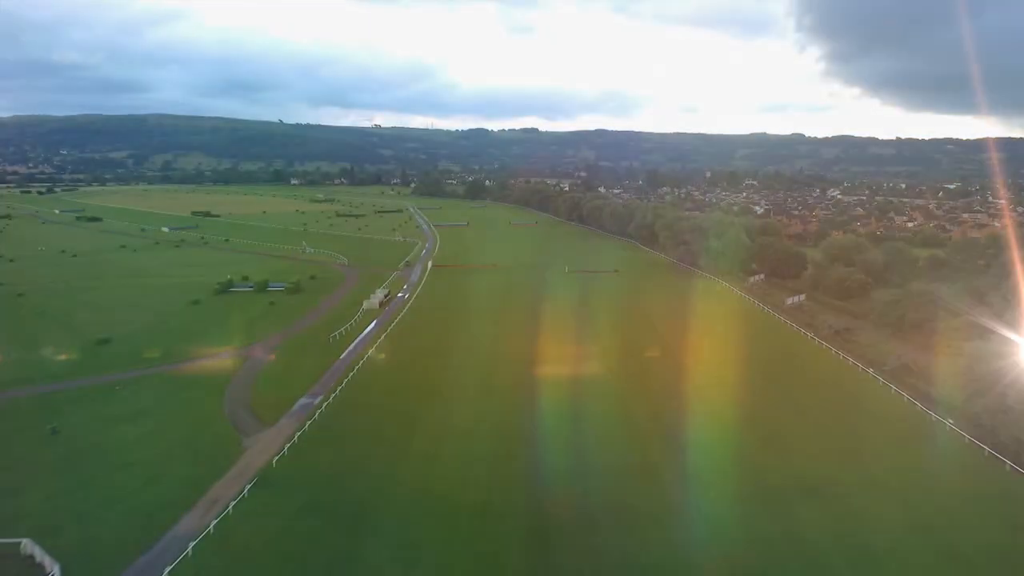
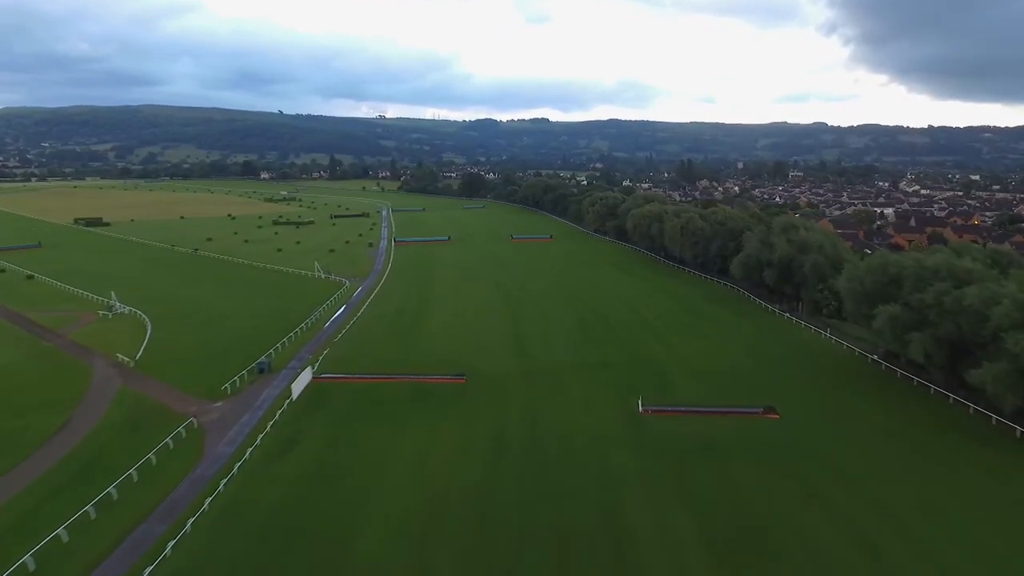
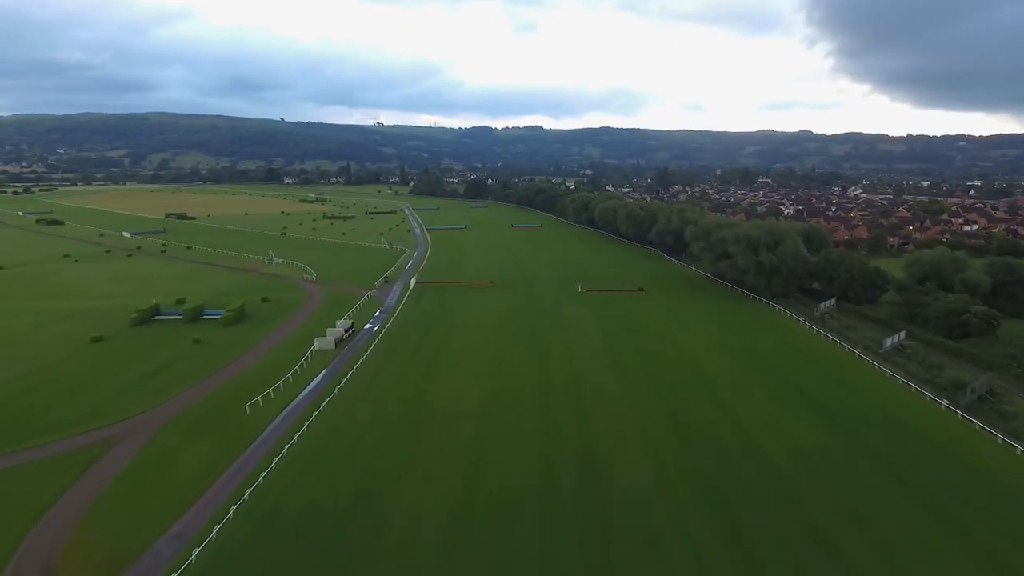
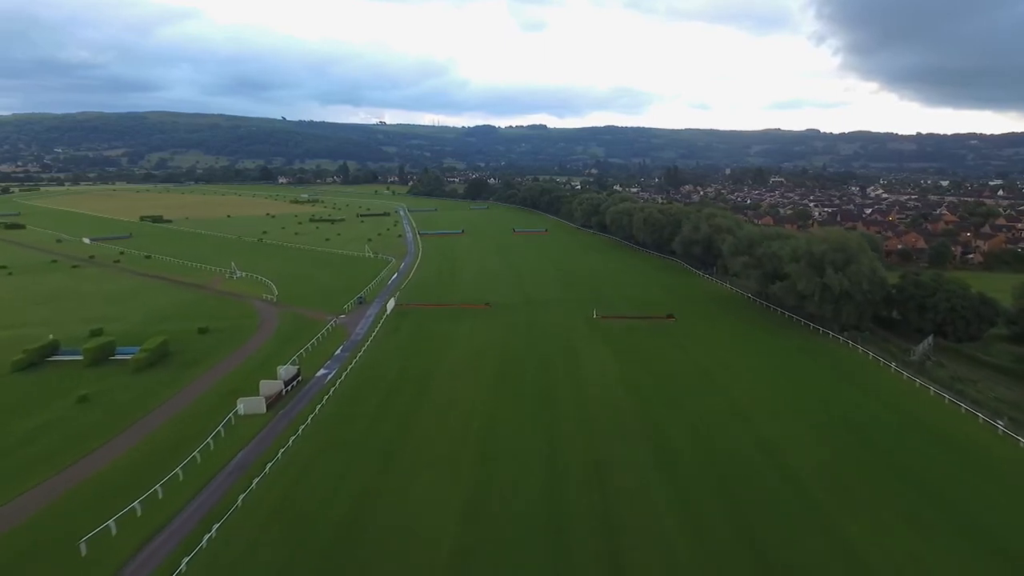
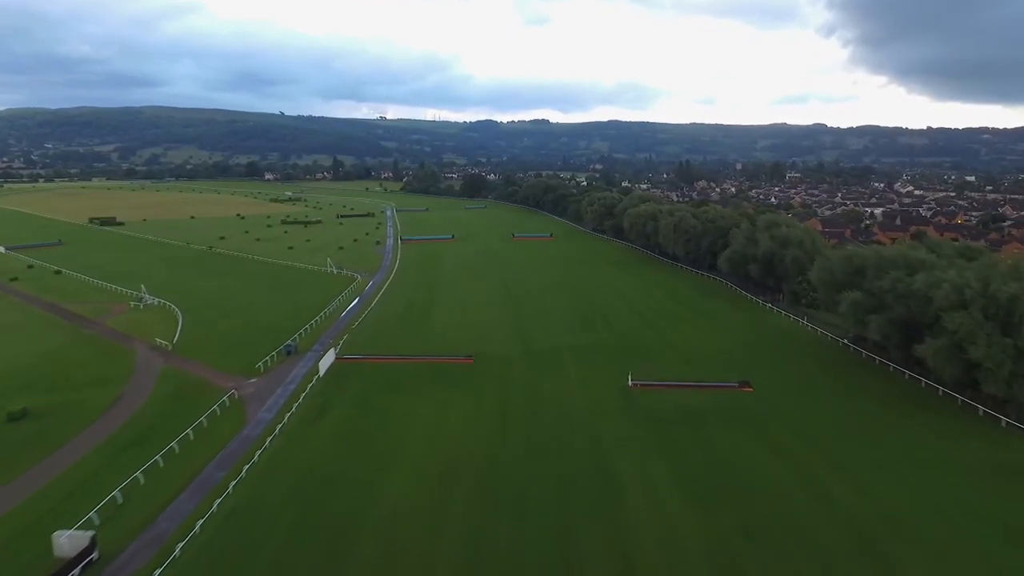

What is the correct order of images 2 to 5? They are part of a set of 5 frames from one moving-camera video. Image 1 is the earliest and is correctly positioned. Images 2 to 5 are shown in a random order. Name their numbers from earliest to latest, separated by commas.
3, 4, 5, 2
